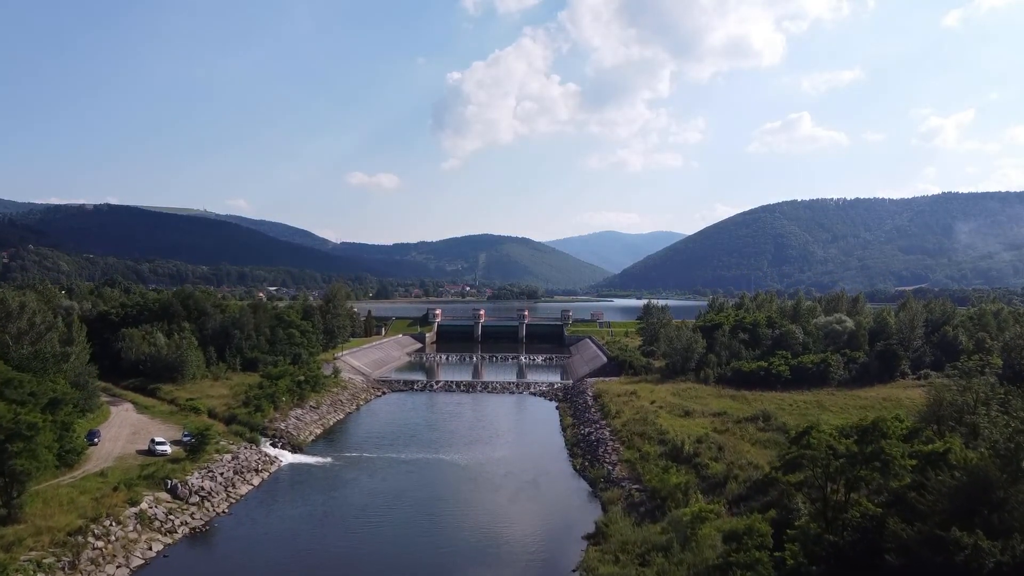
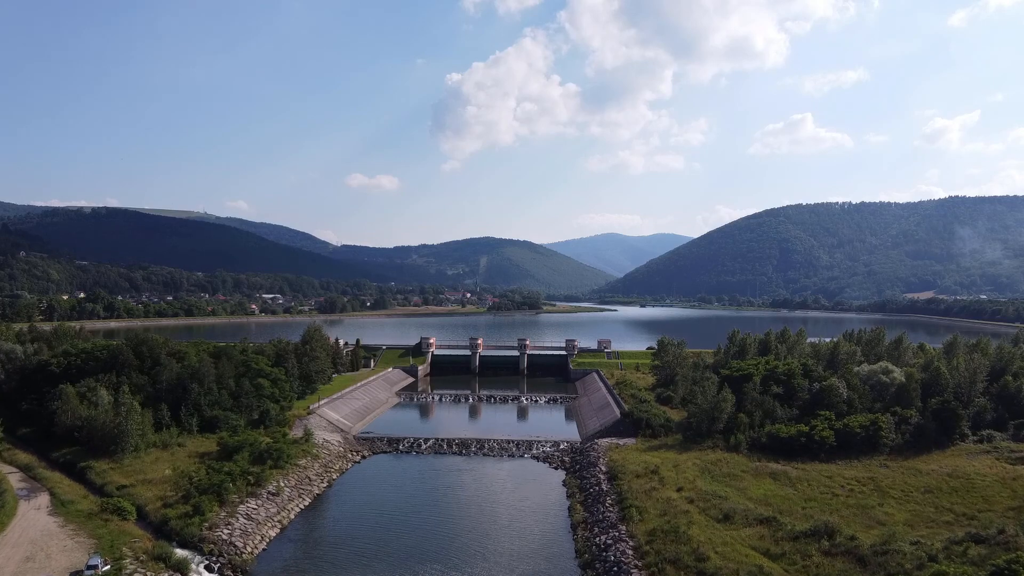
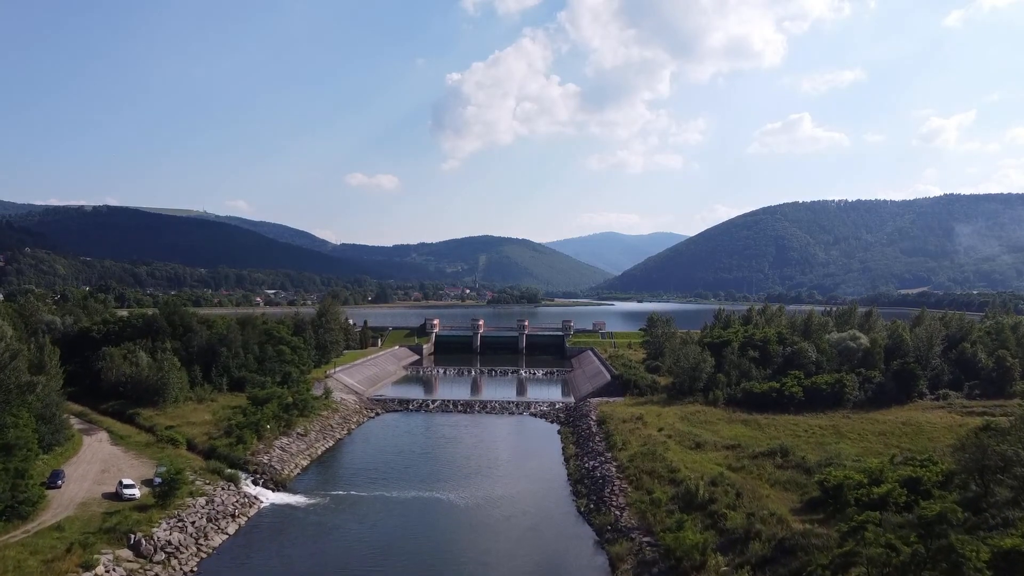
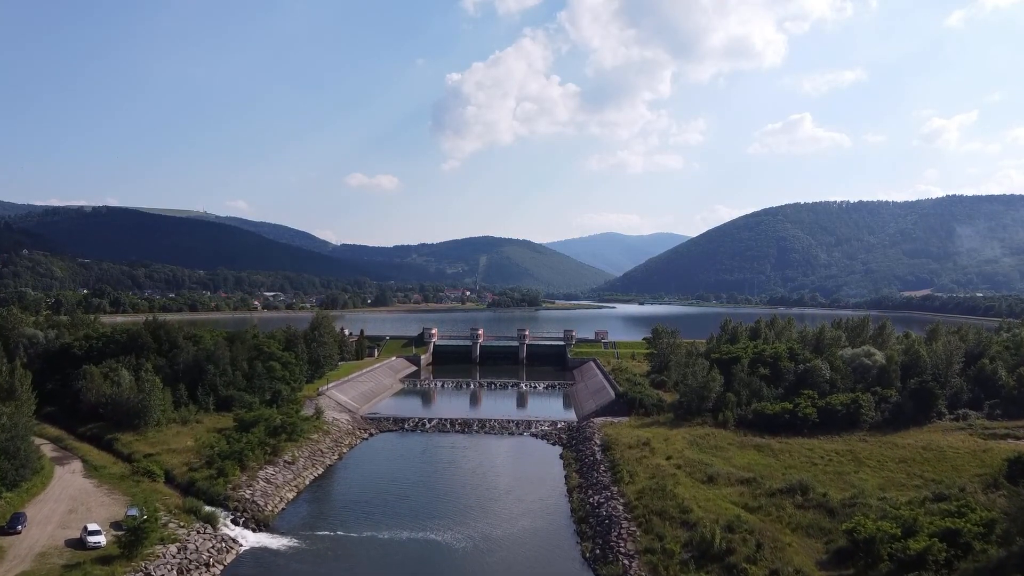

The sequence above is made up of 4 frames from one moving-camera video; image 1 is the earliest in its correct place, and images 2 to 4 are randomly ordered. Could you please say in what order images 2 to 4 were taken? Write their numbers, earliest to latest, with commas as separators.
3, 4, 2
